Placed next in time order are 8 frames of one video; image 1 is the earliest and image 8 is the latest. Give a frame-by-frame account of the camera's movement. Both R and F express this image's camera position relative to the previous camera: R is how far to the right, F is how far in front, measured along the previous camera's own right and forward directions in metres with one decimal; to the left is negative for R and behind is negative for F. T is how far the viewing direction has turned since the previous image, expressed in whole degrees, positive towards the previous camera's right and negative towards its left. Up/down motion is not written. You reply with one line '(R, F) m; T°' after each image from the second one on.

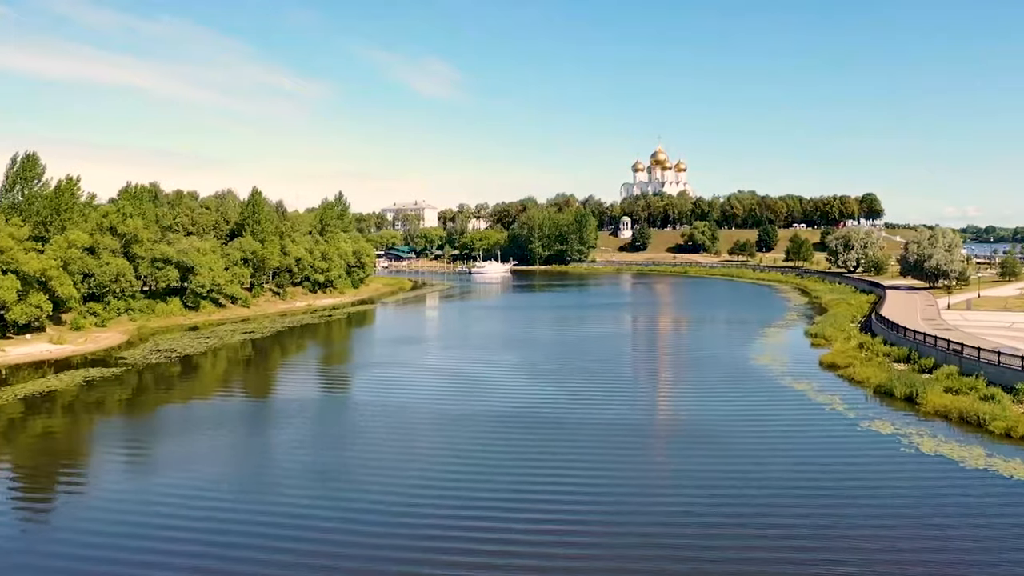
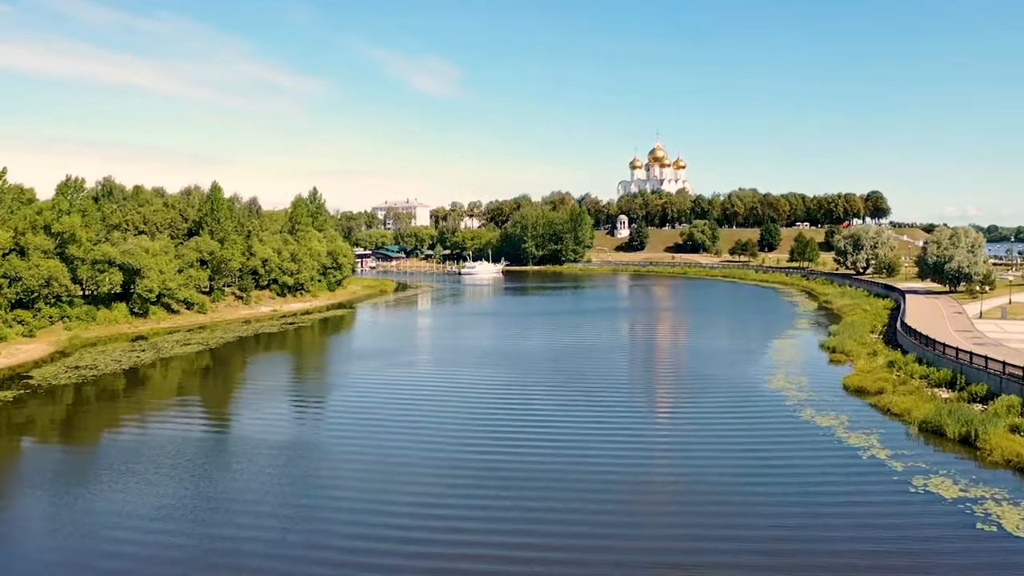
(+0.9, +4.1) m; 0°
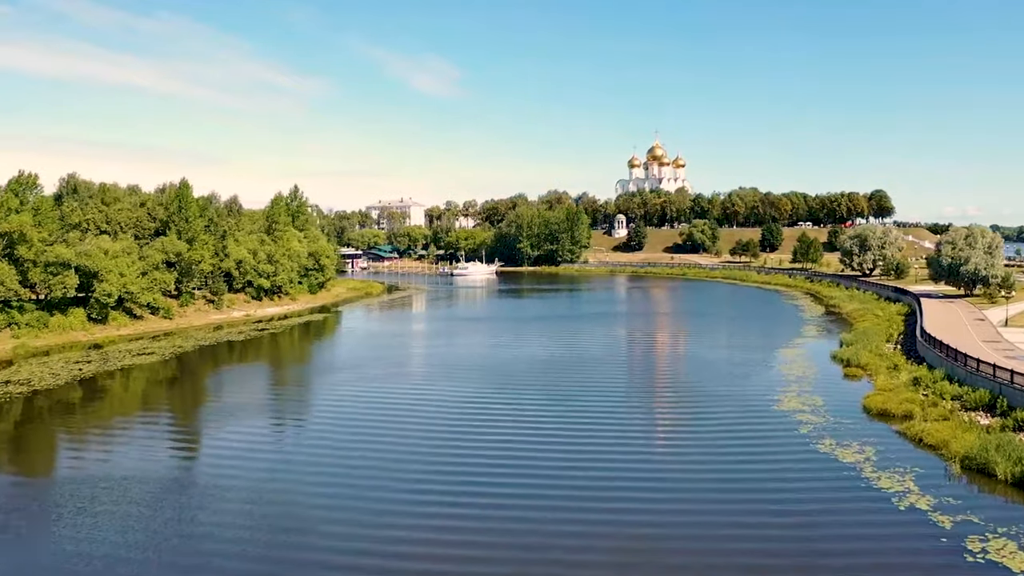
(+0.6, +2.7) m; 0°
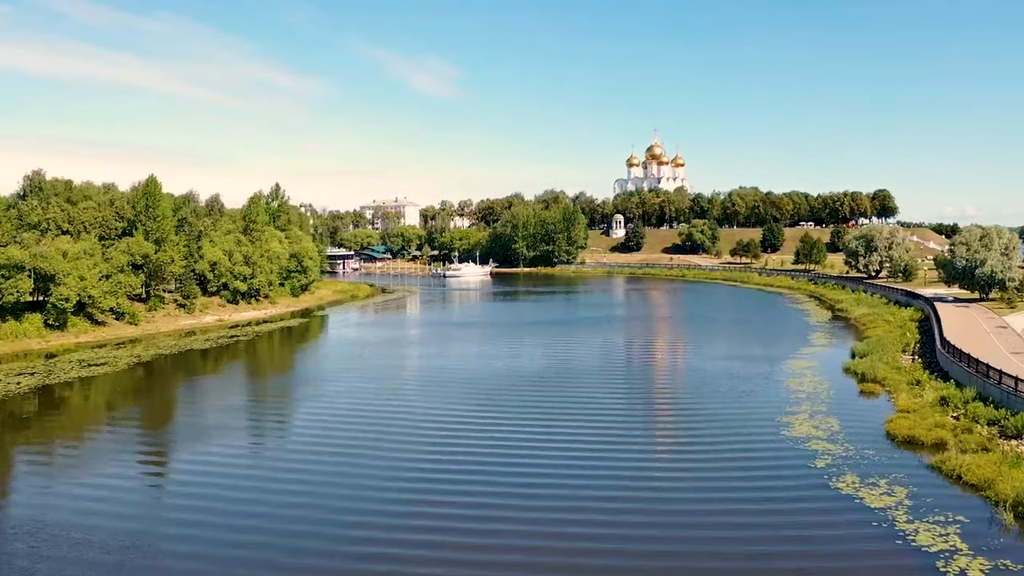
(+0.6, +2.4) m; 0°
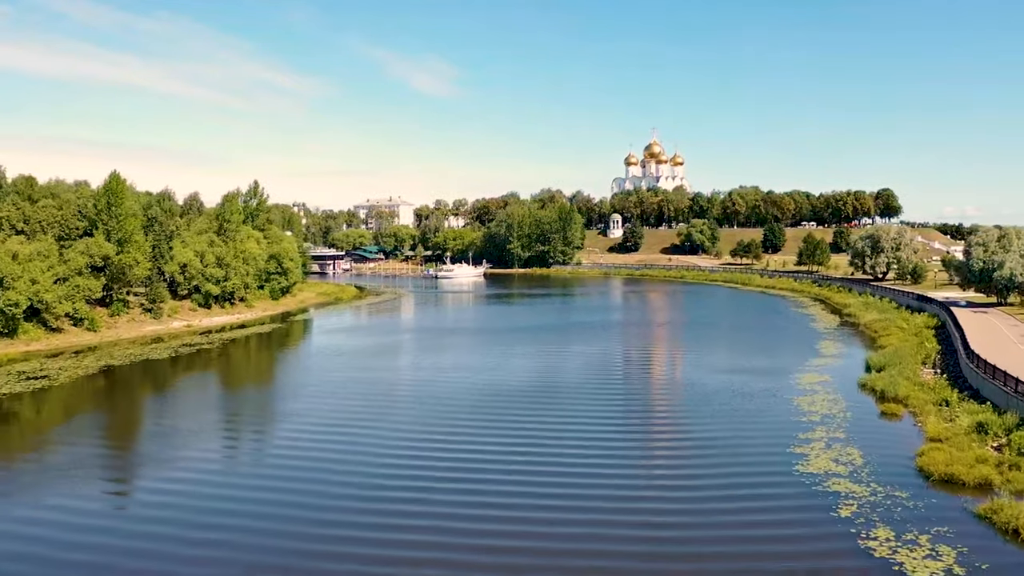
(+0.6, +2.5) m; 0°
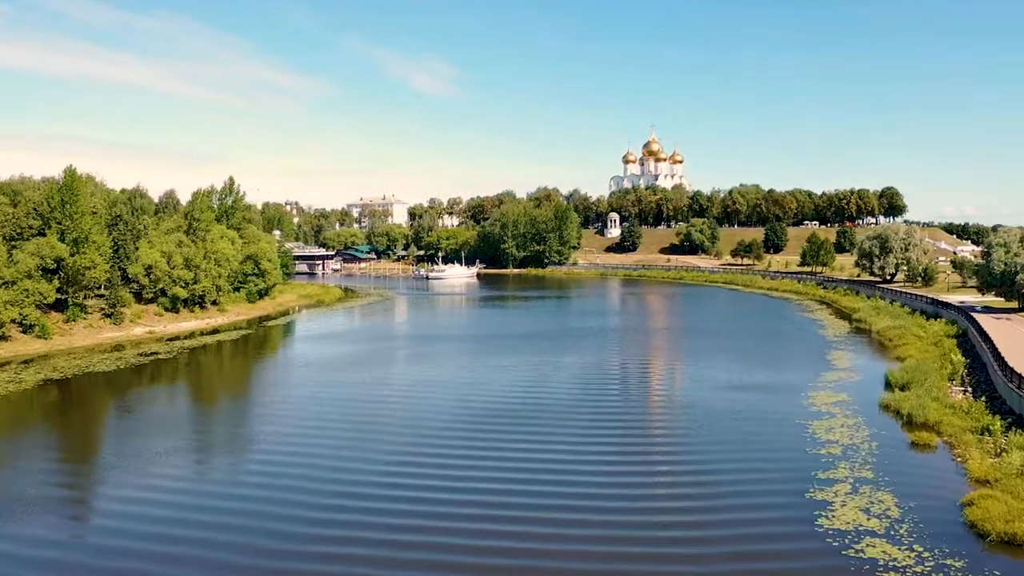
(+0.6, +2.6) m; 0°
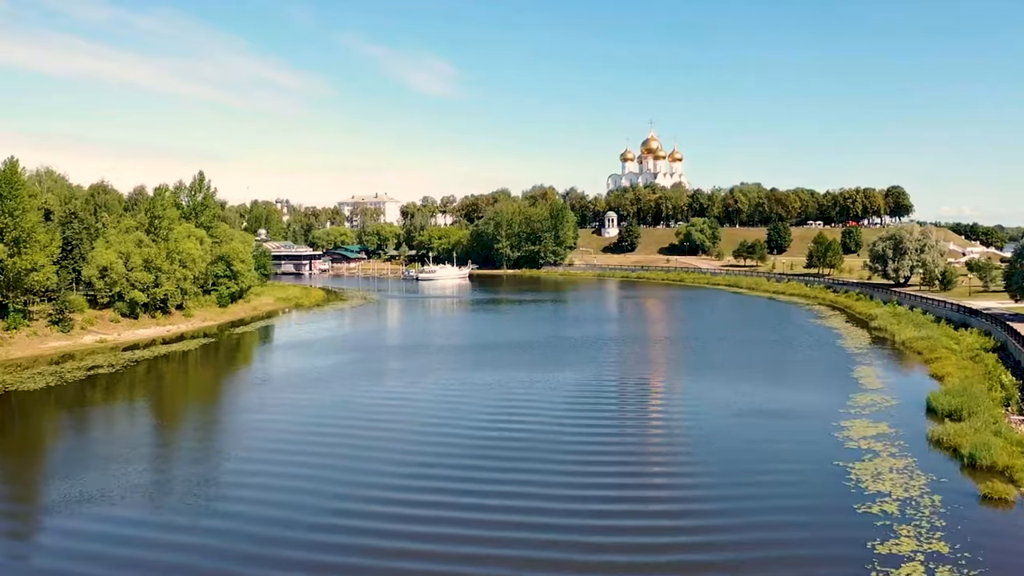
(+0.4, +3.2) m; 0°
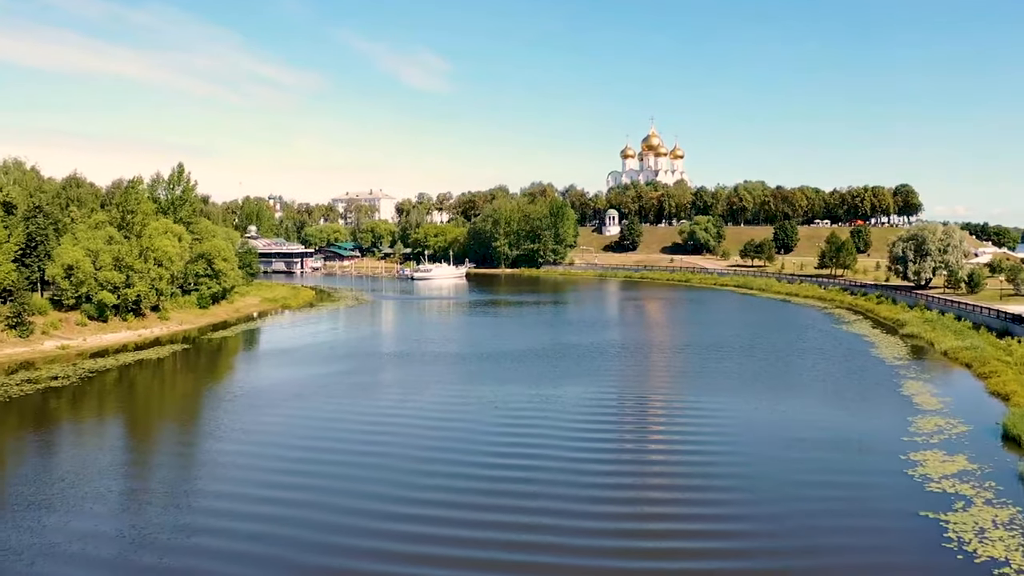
(-0.3, +2.8) m; 0°
